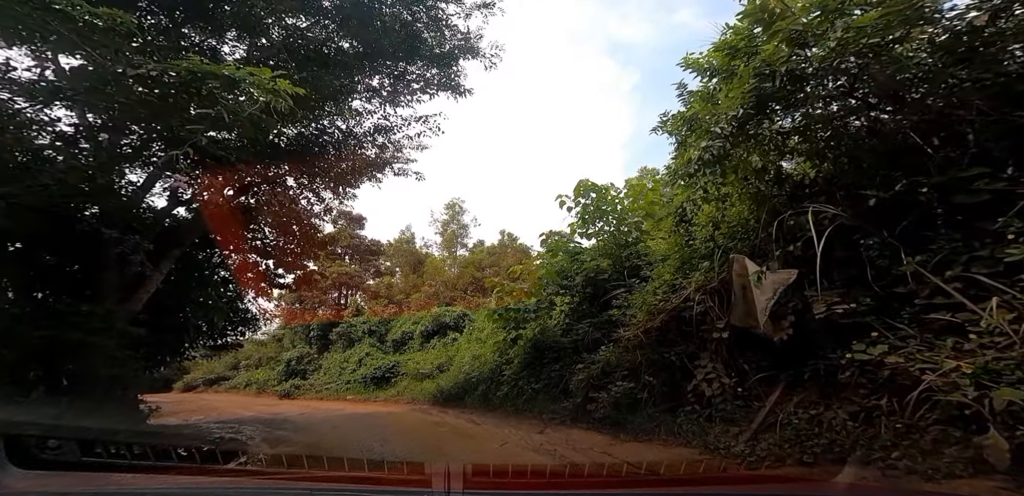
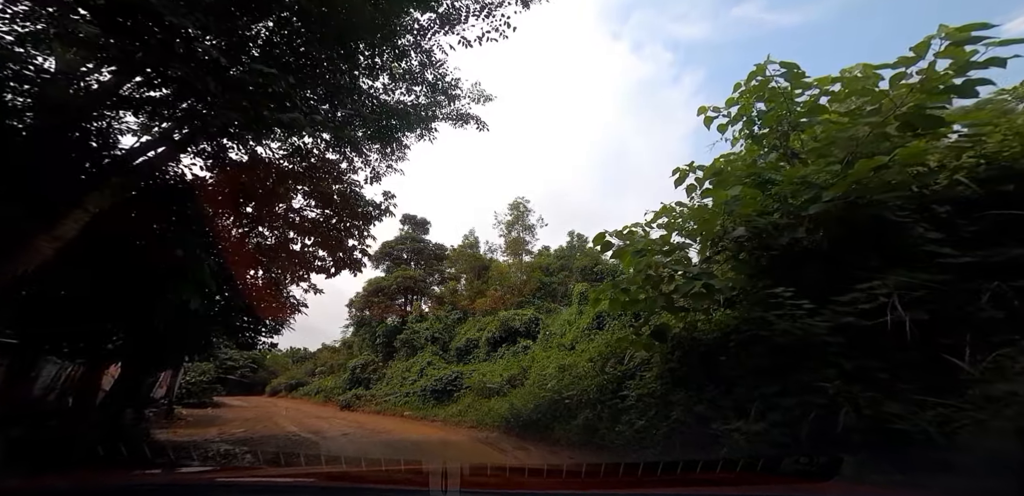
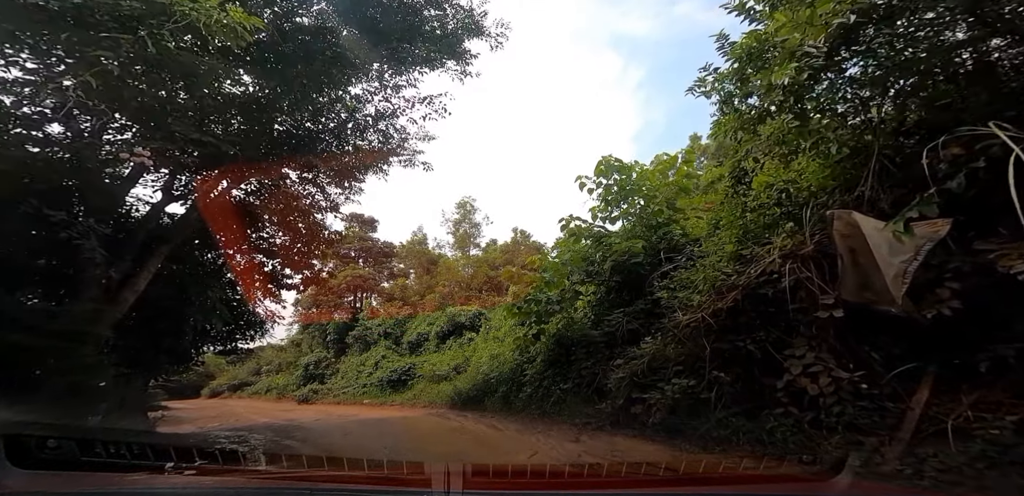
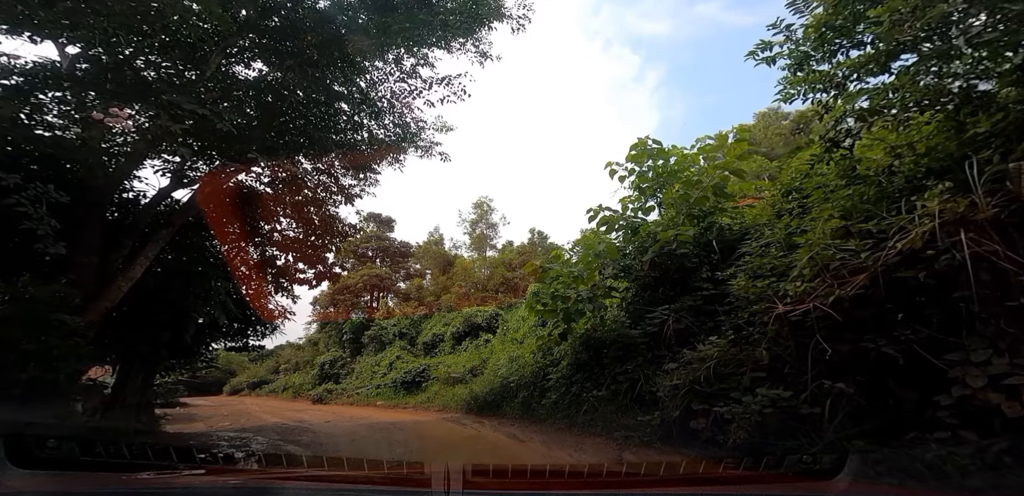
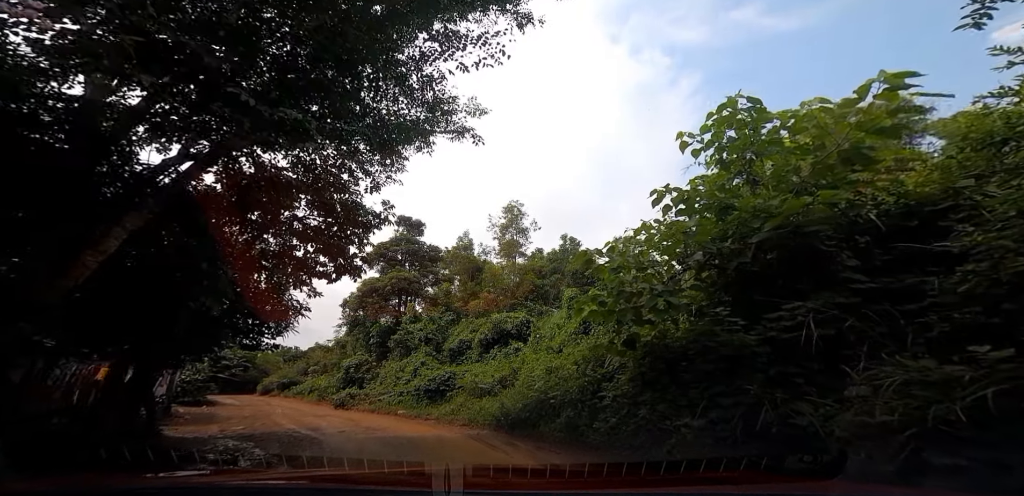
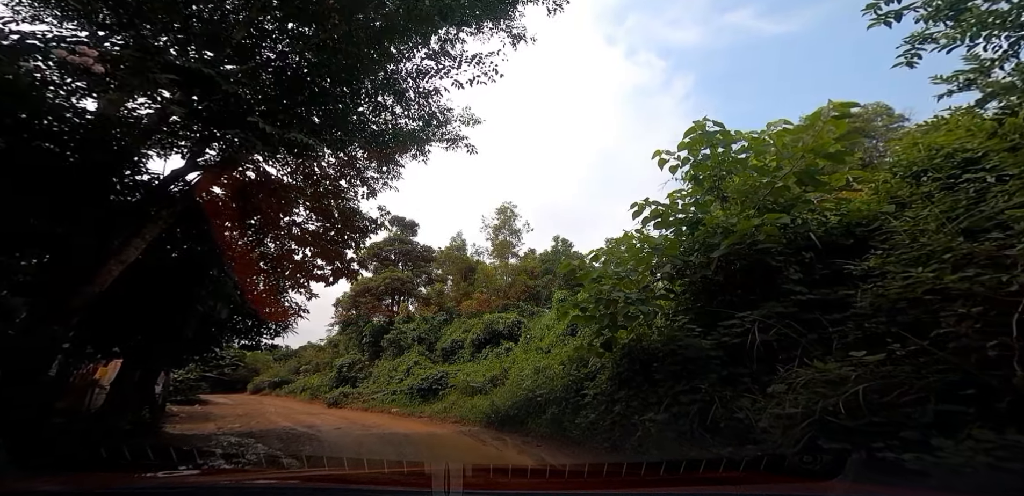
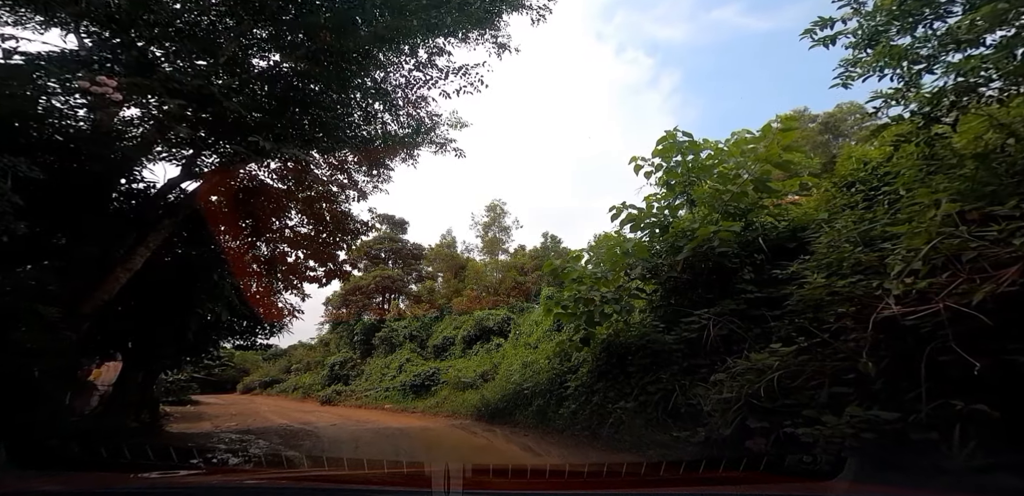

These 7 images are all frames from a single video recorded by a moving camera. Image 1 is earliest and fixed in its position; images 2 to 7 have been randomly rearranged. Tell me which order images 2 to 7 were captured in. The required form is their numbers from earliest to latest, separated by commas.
3, 4, 7, 6, 5, 2
